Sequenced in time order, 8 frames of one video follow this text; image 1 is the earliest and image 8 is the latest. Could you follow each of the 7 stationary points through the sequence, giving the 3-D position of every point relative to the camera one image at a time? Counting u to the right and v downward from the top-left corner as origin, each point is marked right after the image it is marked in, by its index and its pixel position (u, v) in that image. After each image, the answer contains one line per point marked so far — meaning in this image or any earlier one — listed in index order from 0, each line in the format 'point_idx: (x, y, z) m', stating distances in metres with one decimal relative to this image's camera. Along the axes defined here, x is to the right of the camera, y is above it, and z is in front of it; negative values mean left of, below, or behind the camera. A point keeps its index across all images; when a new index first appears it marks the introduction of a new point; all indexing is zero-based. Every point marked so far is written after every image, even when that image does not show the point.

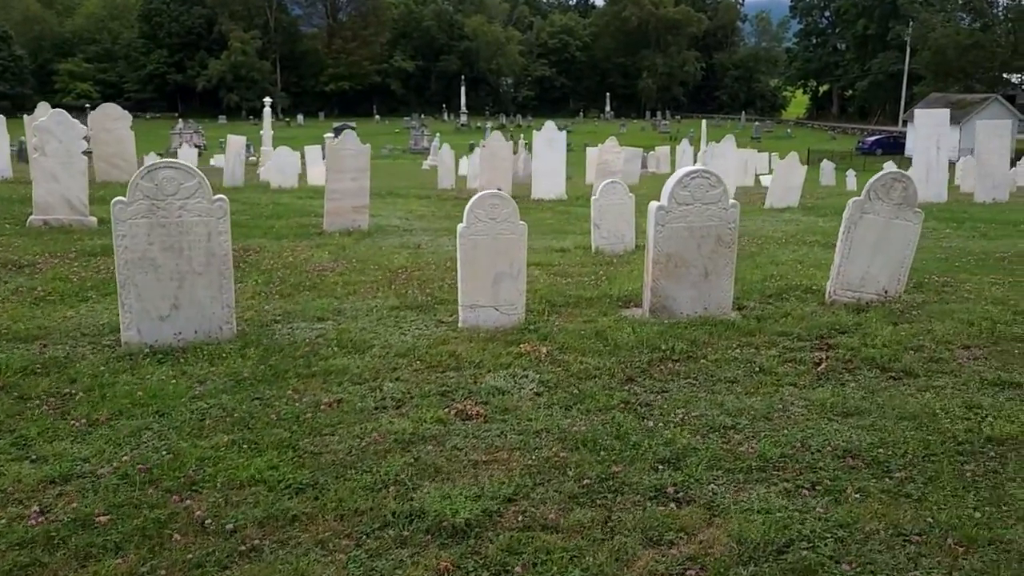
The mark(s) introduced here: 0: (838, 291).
0: (+3.3, 0.0, +8.5) m
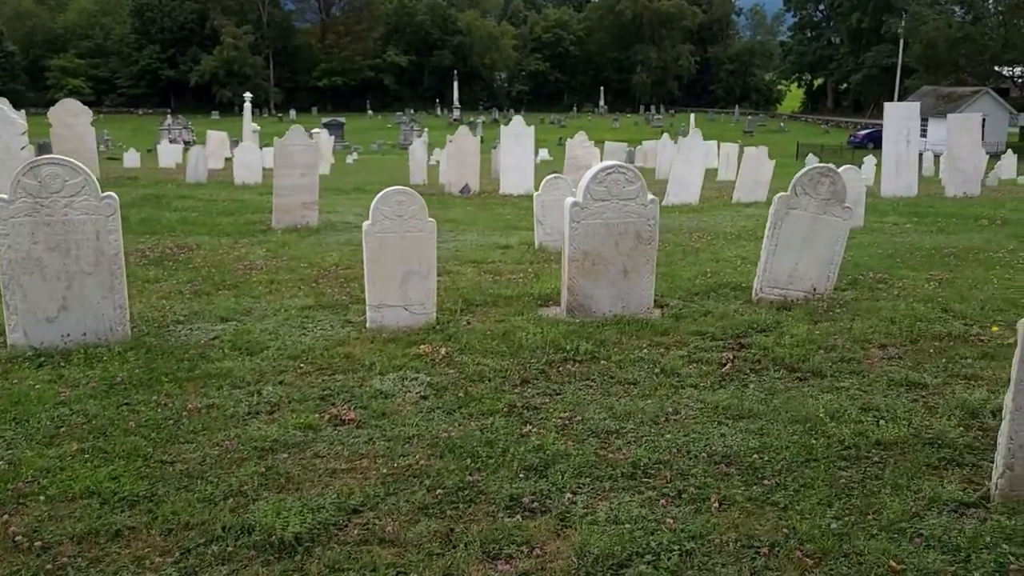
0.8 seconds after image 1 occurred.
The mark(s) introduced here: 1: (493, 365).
0: (+2.5, 0.0, +8.3) m
1: (-0.1, -0.6, +6.2) m
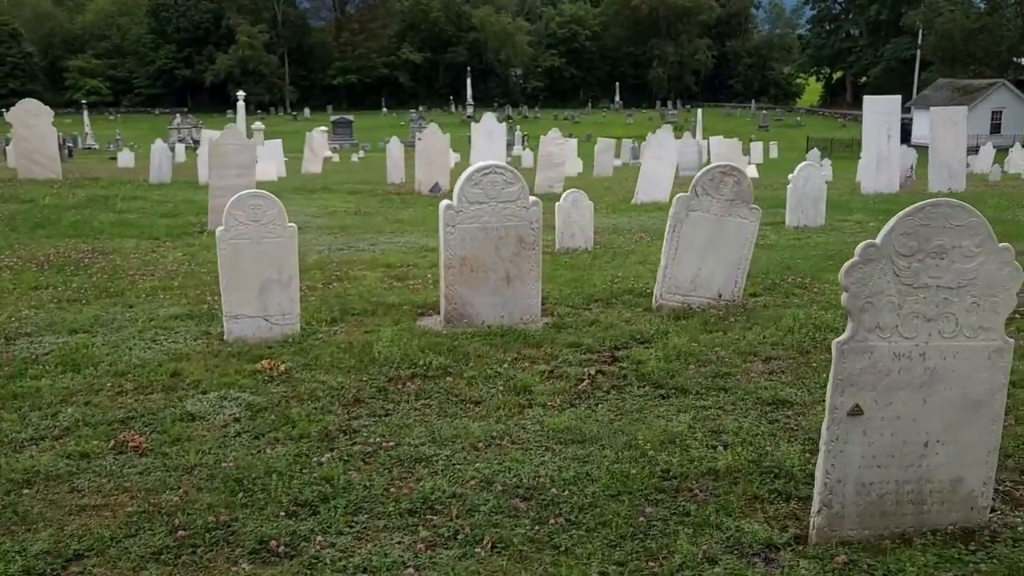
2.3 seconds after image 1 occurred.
0: (+1.4, -0.1, +7.8) m
1: (-1.2, -0.6, +5.7) m
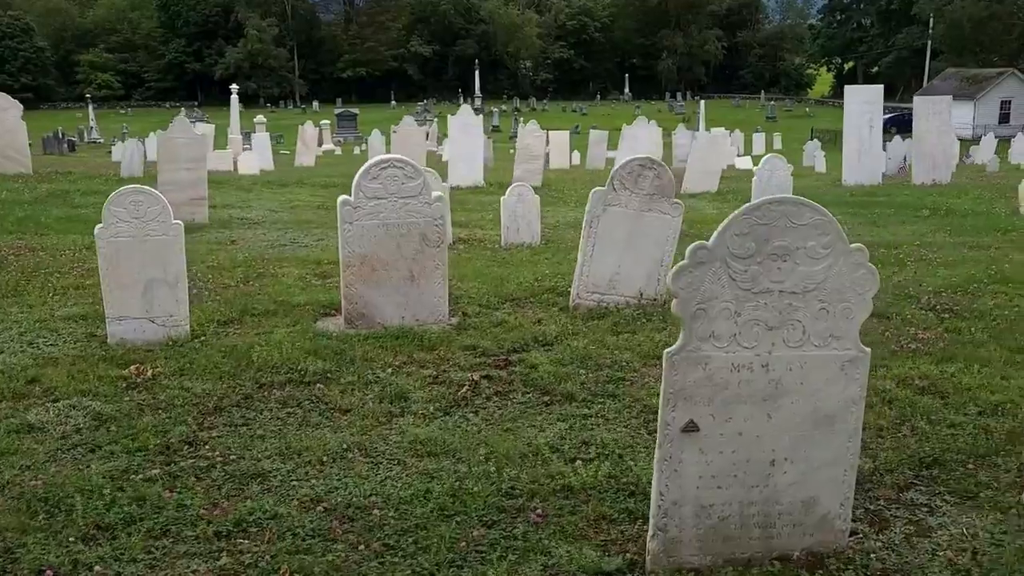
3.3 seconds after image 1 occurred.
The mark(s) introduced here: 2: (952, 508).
0: (+0.6, 0.0, +7.5) m
1: (-2.0, -0.6, +5.4) m
2: (+2.1, -1.1, +4.1) m
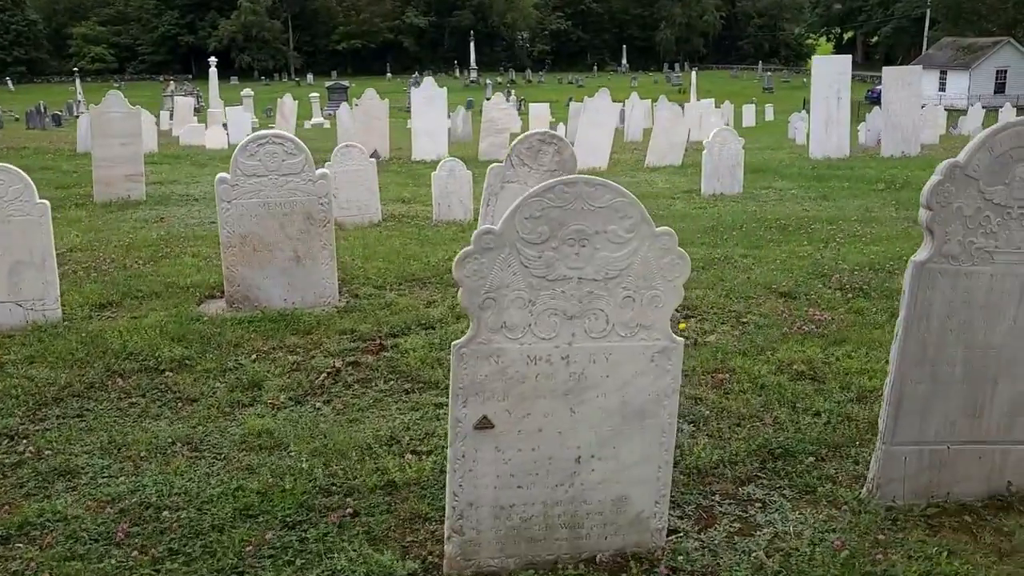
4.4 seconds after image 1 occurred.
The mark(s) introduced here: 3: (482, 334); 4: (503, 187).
0: (-0.2, +0.1, +7.3) m
1: (-2.9, -0.5, +5.2) m
2: (+1.3, -1.0, +3.9) m
3: (-0.1, -0.2, +3.3) m
4: (-0.1, +0.8, +7.1) m
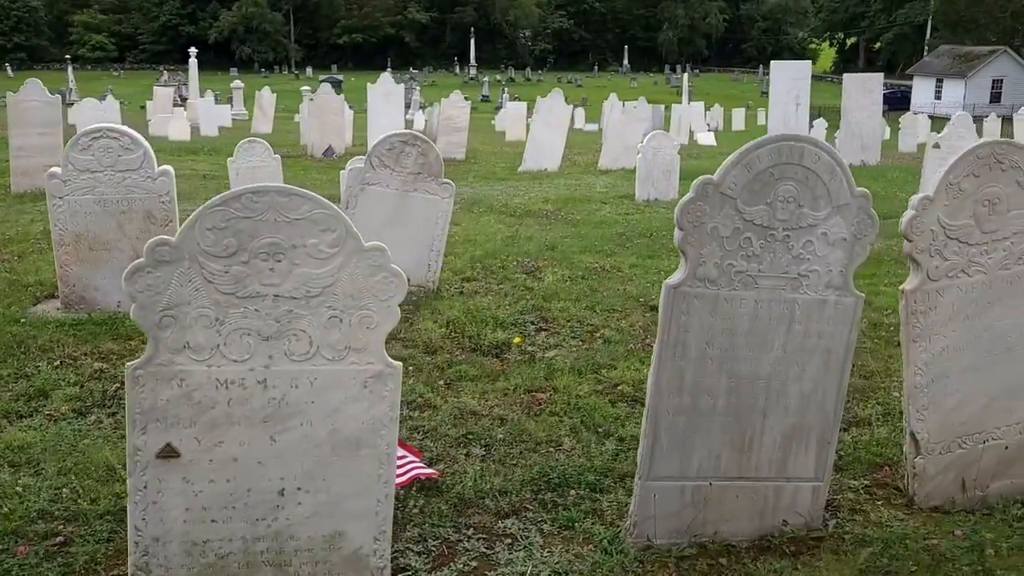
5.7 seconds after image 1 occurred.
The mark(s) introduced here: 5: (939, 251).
0: (-1.4, +0.1, +7.0) m
1: (-4.0, -0.5, +4.9) m
2: (+0.1, -1.1, +3.6) m
3: (-1.2, -0.2, +3.0) m
4: (-1.2, +0.8, +6.8) m
5: (+1.9, +0.2, +3.7) m
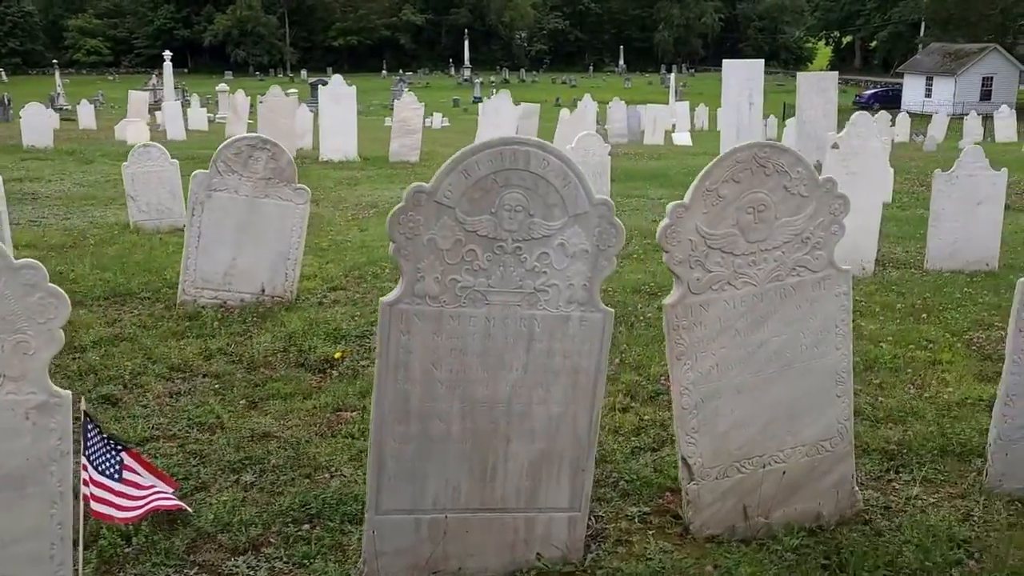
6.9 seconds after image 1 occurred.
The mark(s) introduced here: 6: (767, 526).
0: (-2.5, 0.0, +6.7) m
1: (-5.1, -0.6, +4.6) m
2: (-1.0, -1.1, +3.3) m
3: (-2.3, -0.3, +2.7) m
4: (-2.3, +0.7, +6.6) m
5: (+0.8, +0.1, +3.4) m
6: (+1.1, -1.0, +3.7) m
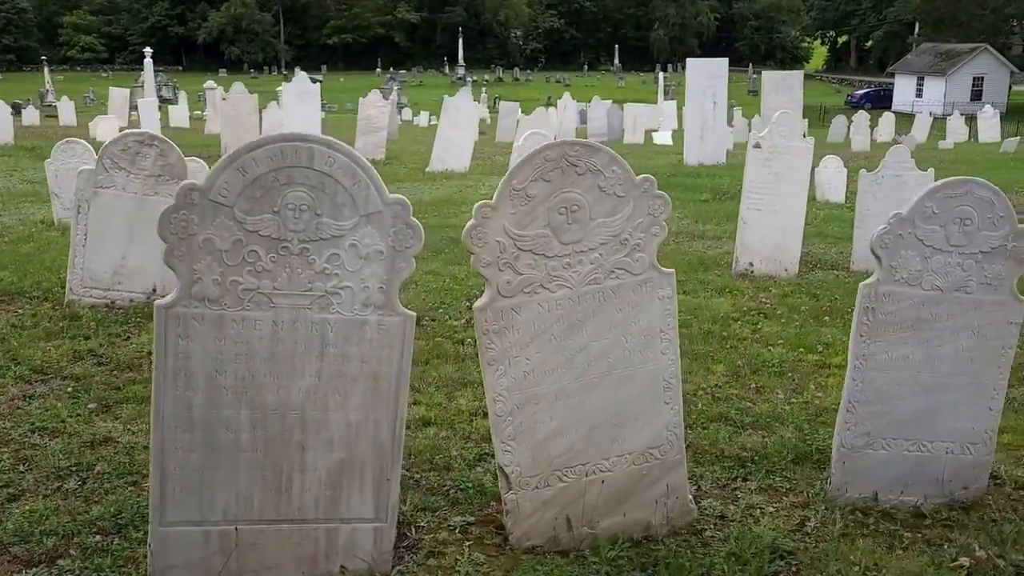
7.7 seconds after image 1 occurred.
0: (-3.3, 0.0, +6.5) m
1: (-5.9, -0.6, +4.4) m
2: (-1.7, -1.1, +3.2) m
3: (-3.1, -0.3, +2.5) m
4: (-3.1, +0.7, +6.4) m
5: (0.0, +0.1, +3.3) m
6: (+0.3, -1.0, +3.6) m
